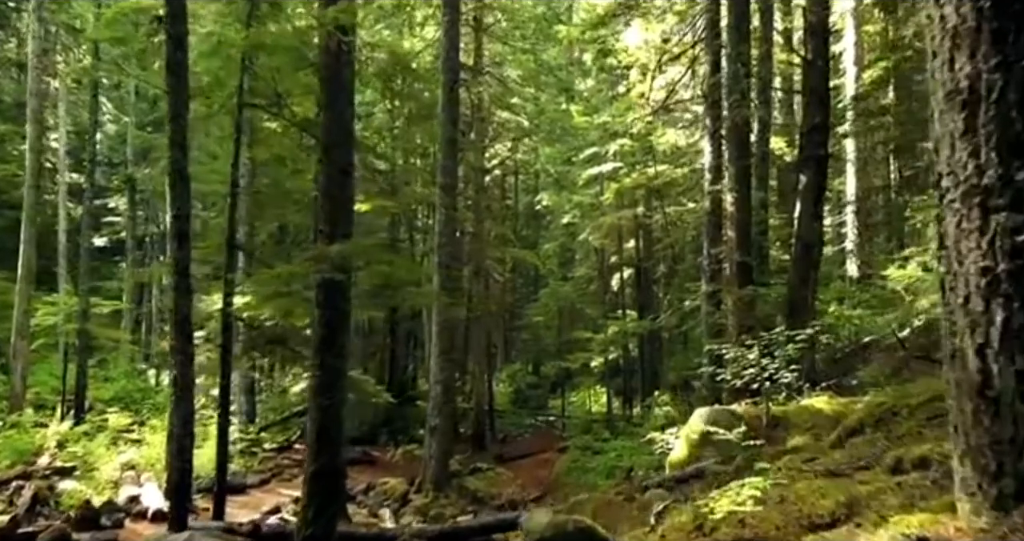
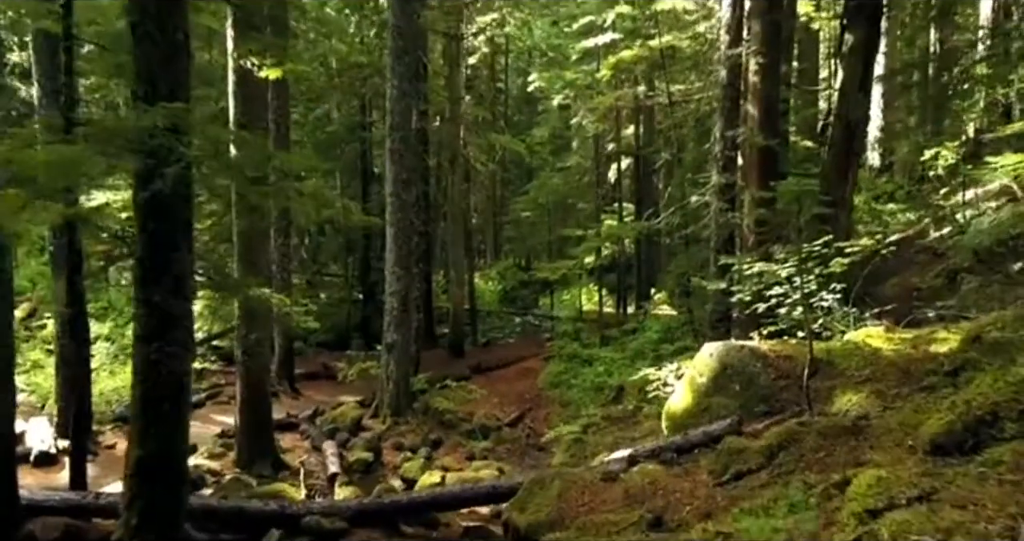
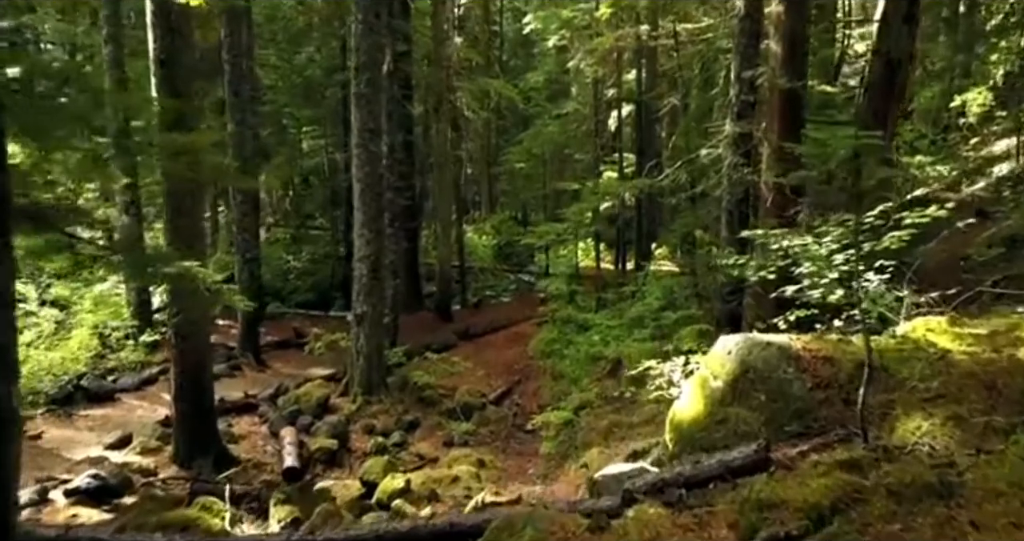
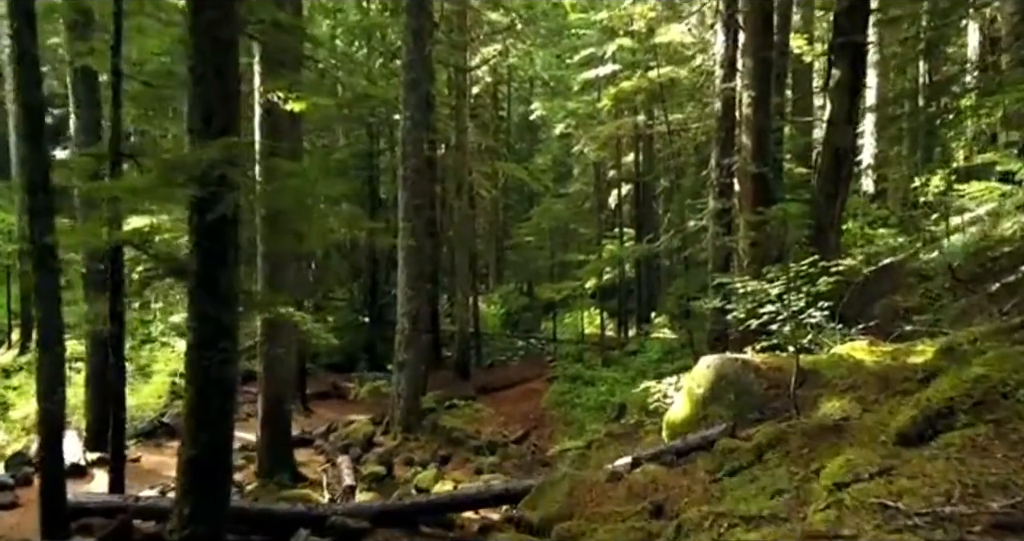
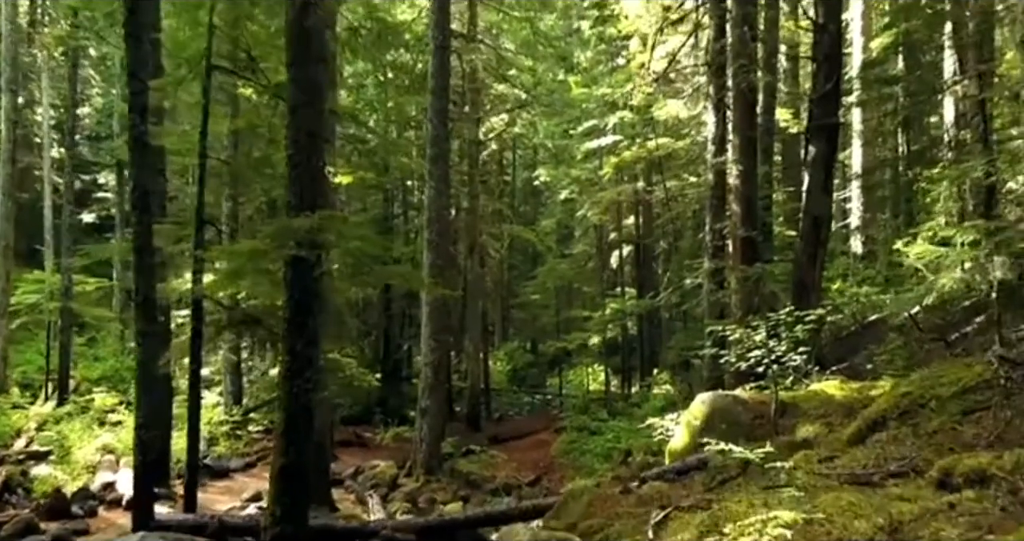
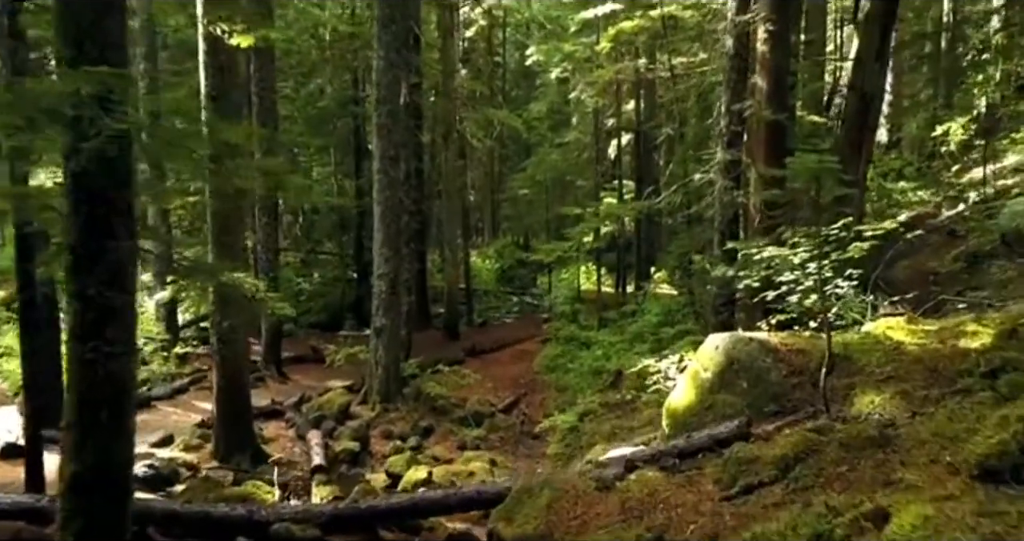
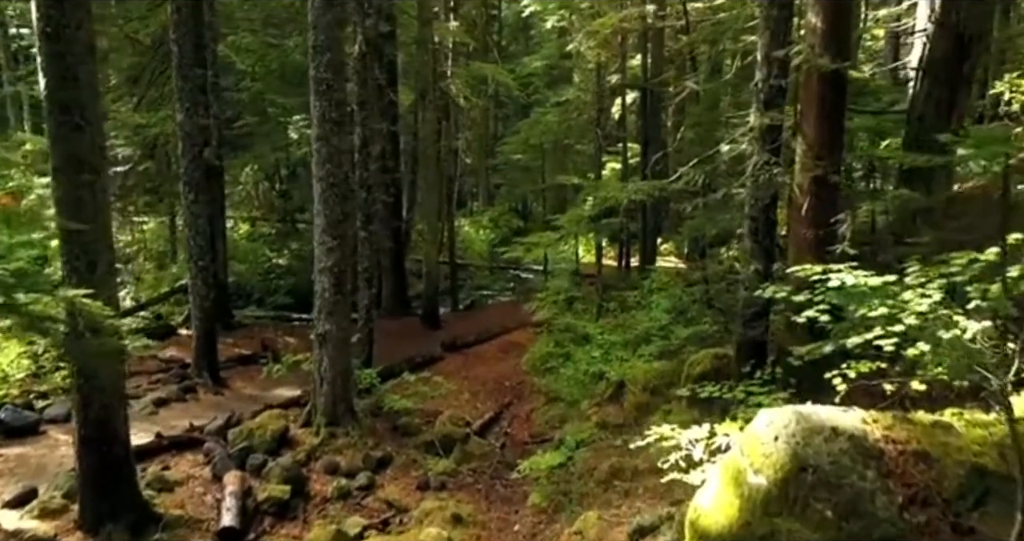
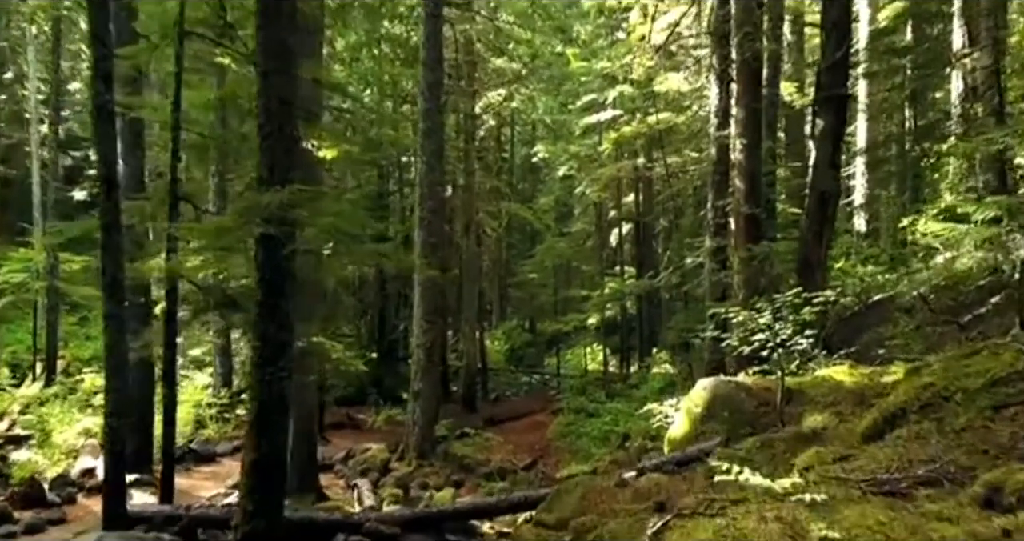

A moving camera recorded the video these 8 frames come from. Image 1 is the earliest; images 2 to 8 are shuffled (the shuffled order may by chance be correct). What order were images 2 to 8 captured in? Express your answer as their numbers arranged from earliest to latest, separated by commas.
5, 8, 4, 2, 6, 3, 7
